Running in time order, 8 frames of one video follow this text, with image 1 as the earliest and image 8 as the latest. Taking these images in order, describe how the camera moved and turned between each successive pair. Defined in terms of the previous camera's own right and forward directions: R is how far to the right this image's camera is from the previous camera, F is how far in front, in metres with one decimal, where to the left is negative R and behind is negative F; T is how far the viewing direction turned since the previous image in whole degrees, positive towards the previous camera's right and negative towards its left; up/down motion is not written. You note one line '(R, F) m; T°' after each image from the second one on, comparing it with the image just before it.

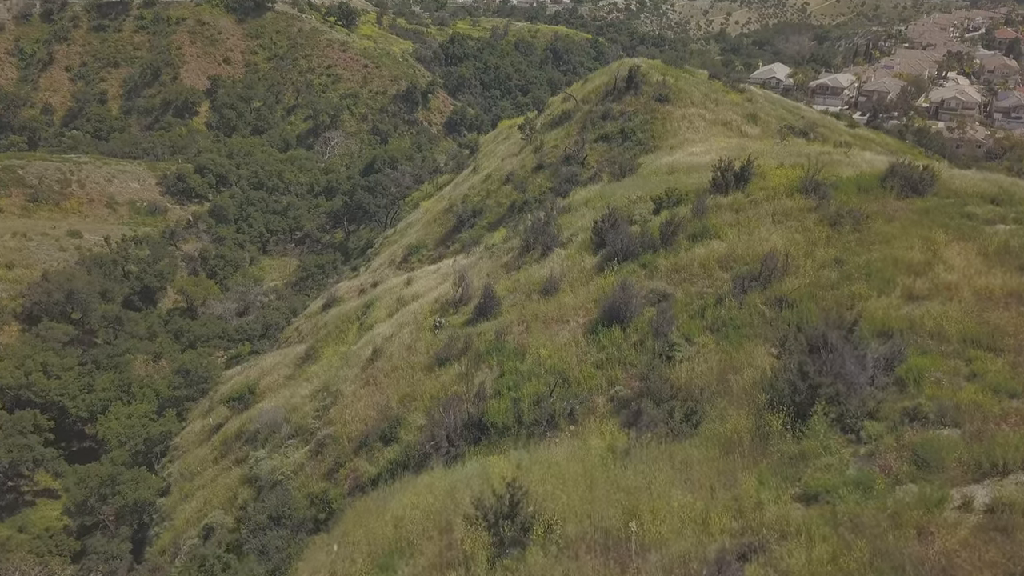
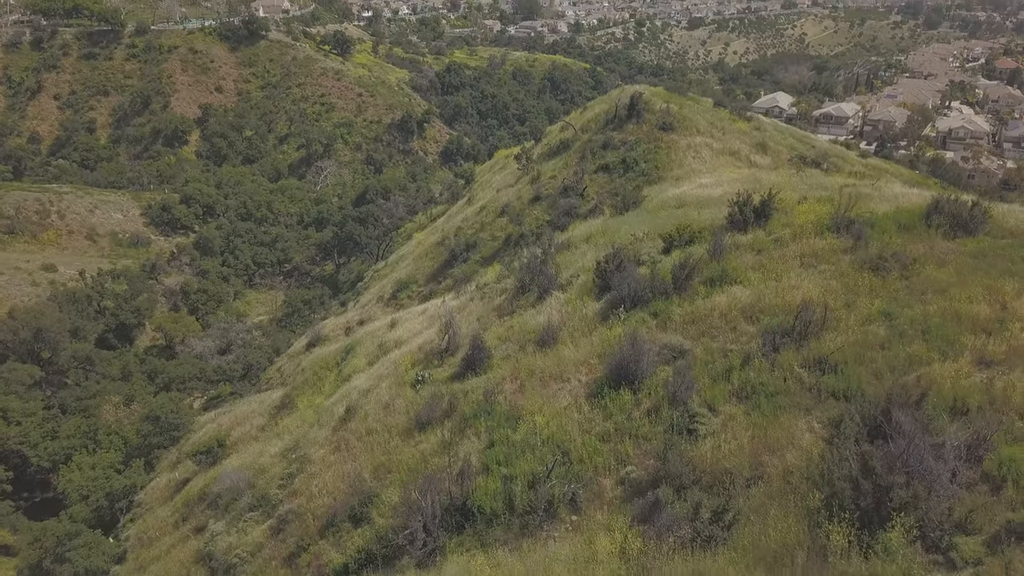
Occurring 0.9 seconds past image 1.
(+0.1, +1.3) m; 0°
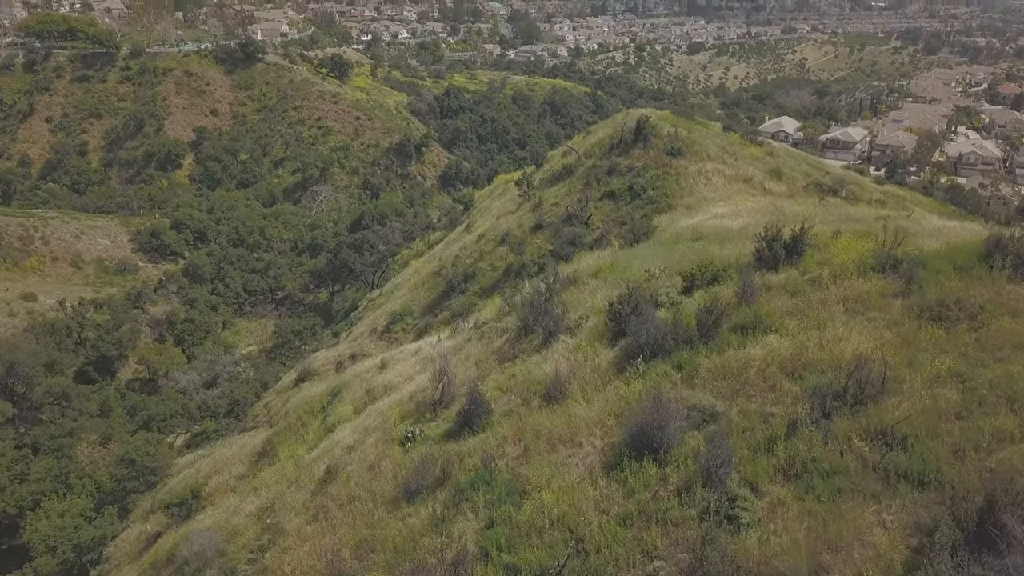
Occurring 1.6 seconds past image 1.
(0.0, +1.1) m; 0°
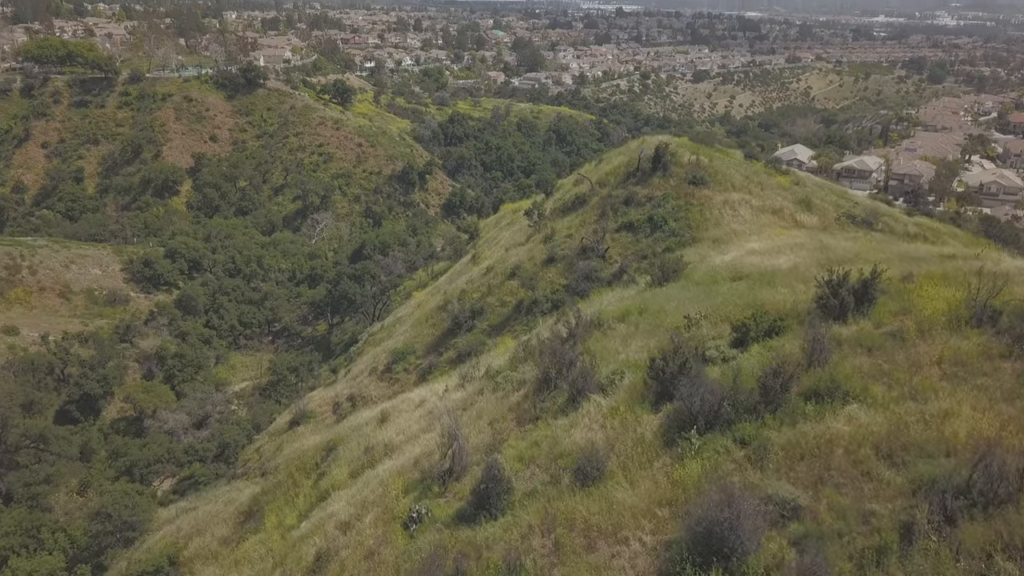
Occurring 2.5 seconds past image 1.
(-0.2, +1.3) m; 0°
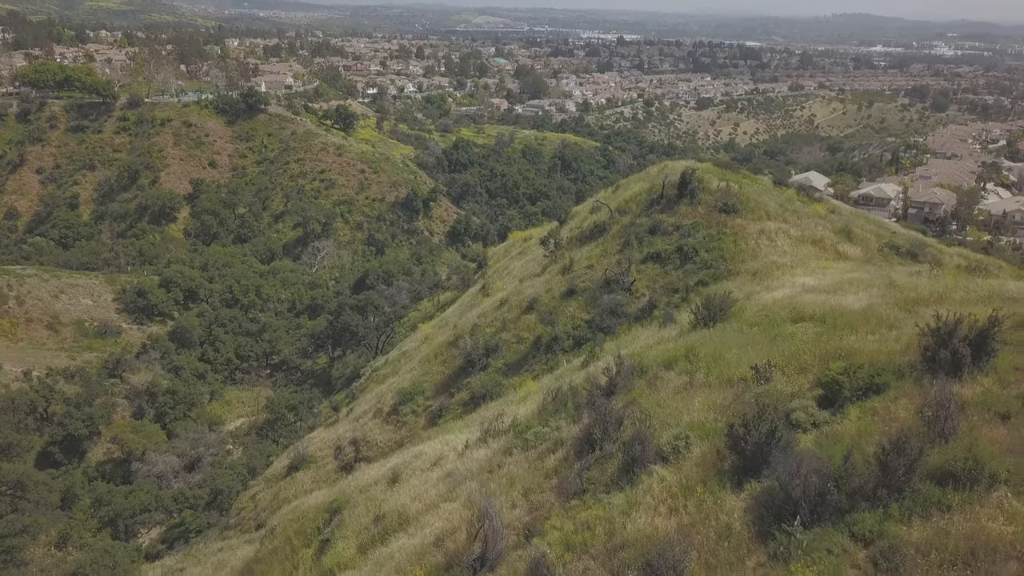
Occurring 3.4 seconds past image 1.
(-0.4, +1.3) m; 0°
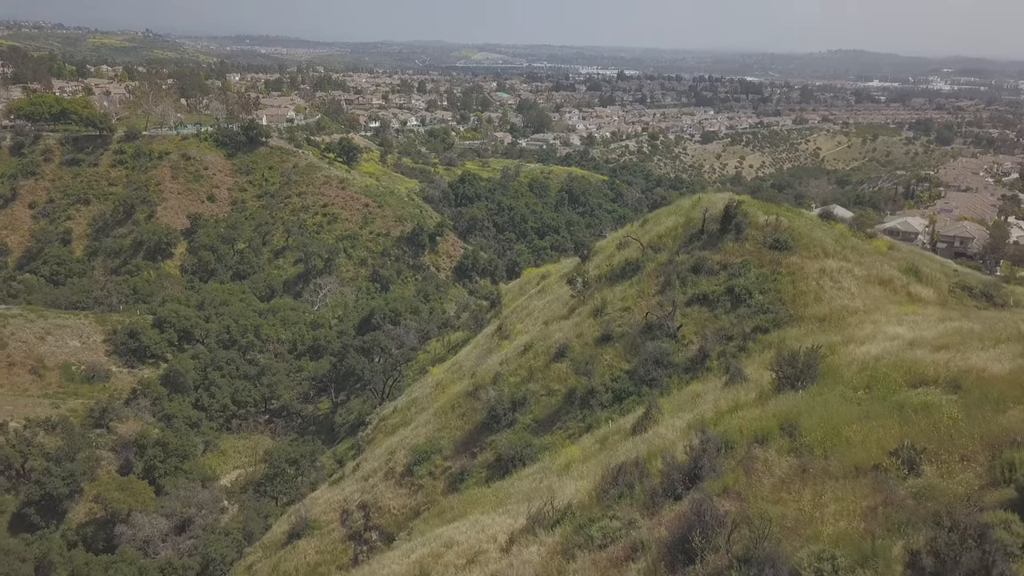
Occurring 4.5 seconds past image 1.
(-0.6, +1.7) m; 0°
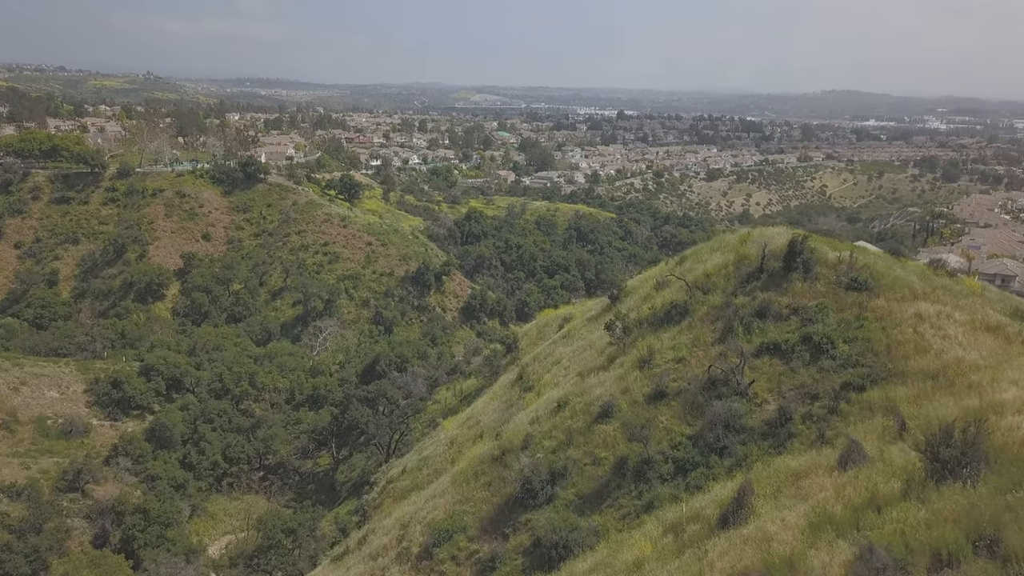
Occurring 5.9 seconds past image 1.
(-0.6, +2.2) m; 0°
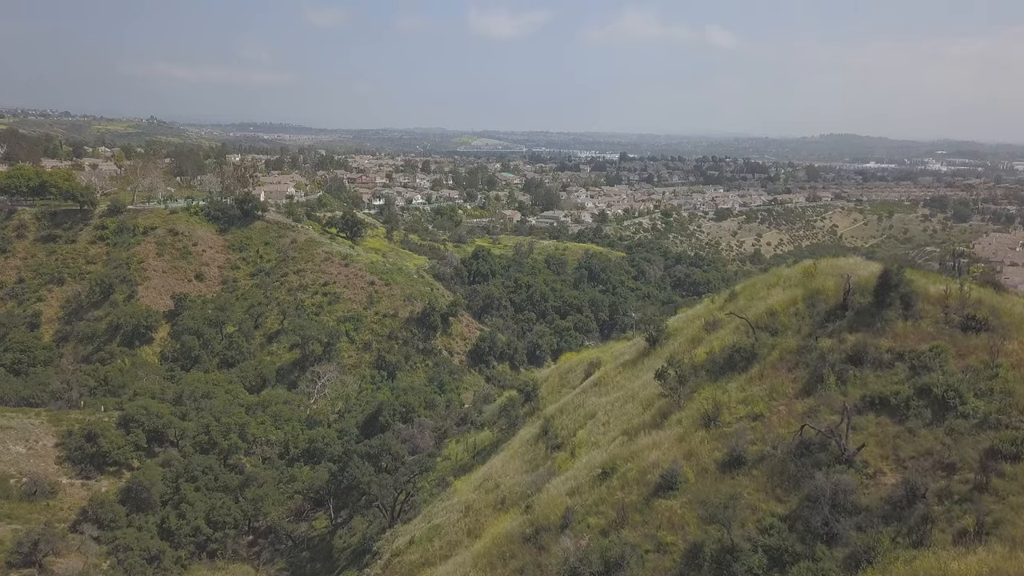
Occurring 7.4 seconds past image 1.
(-0.5, +2.5) m; 0°
